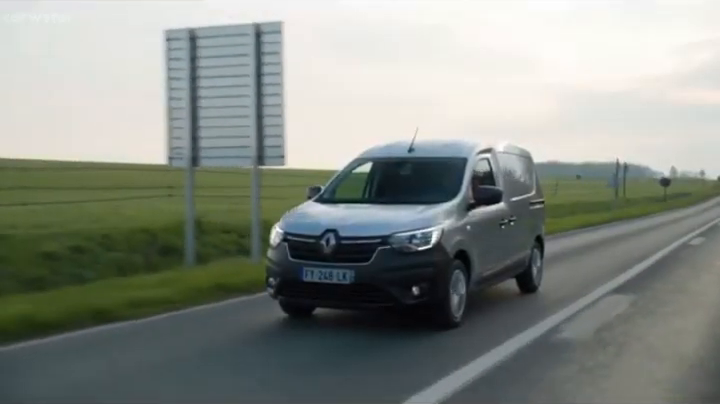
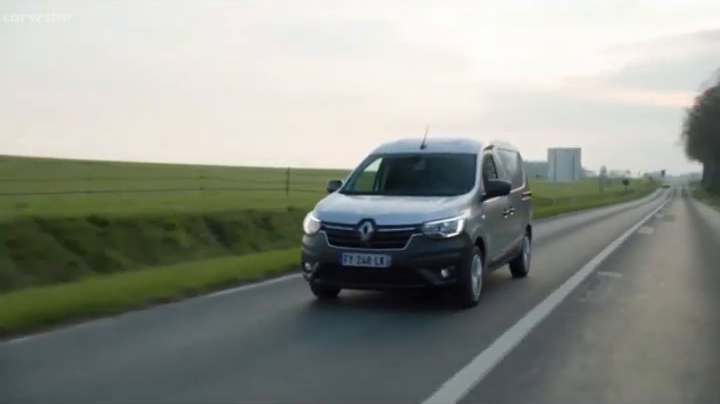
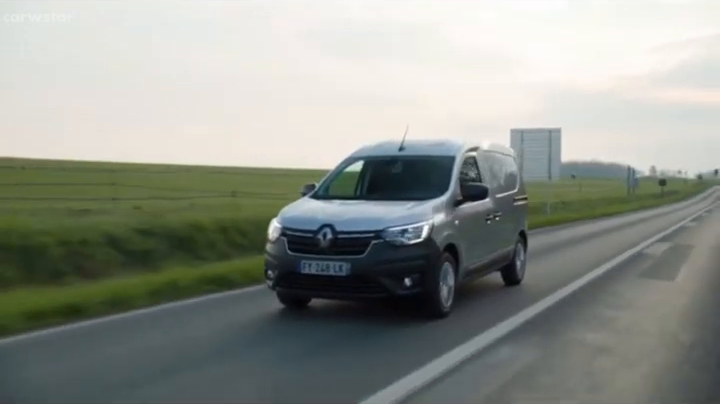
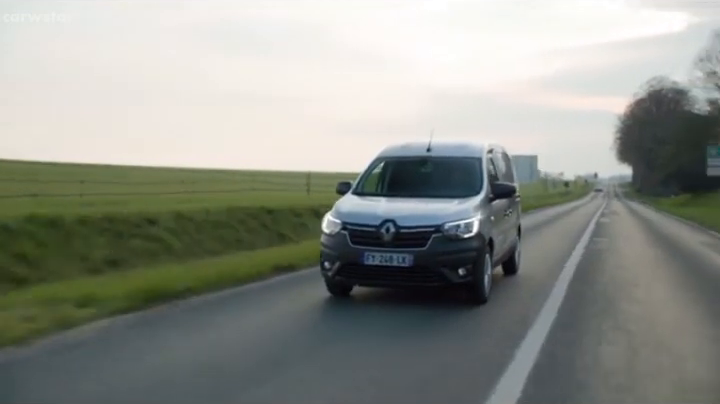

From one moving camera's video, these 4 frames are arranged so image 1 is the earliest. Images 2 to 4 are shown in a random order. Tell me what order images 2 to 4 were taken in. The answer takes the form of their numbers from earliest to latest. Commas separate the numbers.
3, 2, 4
